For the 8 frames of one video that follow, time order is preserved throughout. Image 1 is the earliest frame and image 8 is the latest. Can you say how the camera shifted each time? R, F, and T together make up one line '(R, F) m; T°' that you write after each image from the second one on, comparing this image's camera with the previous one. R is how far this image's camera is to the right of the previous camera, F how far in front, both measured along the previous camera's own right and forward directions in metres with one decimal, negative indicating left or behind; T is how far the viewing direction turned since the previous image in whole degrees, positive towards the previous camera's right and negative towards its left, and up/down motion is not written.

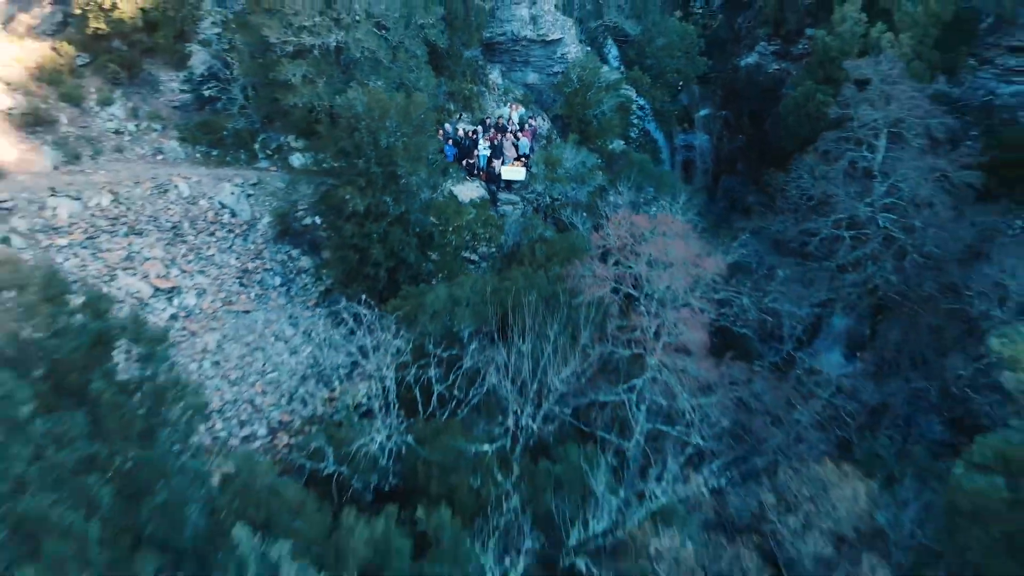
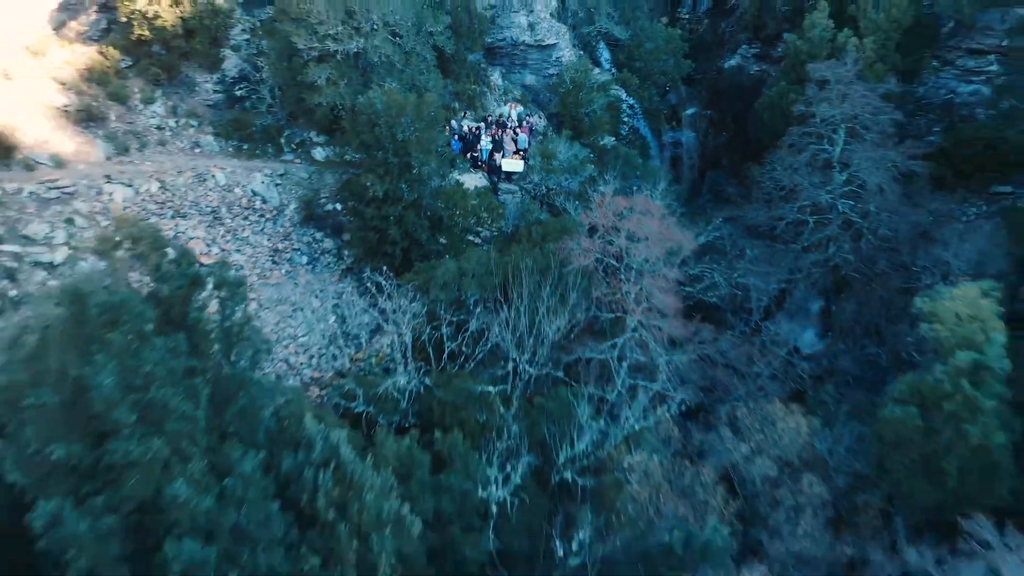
(0.0, -1.3) m; 0°
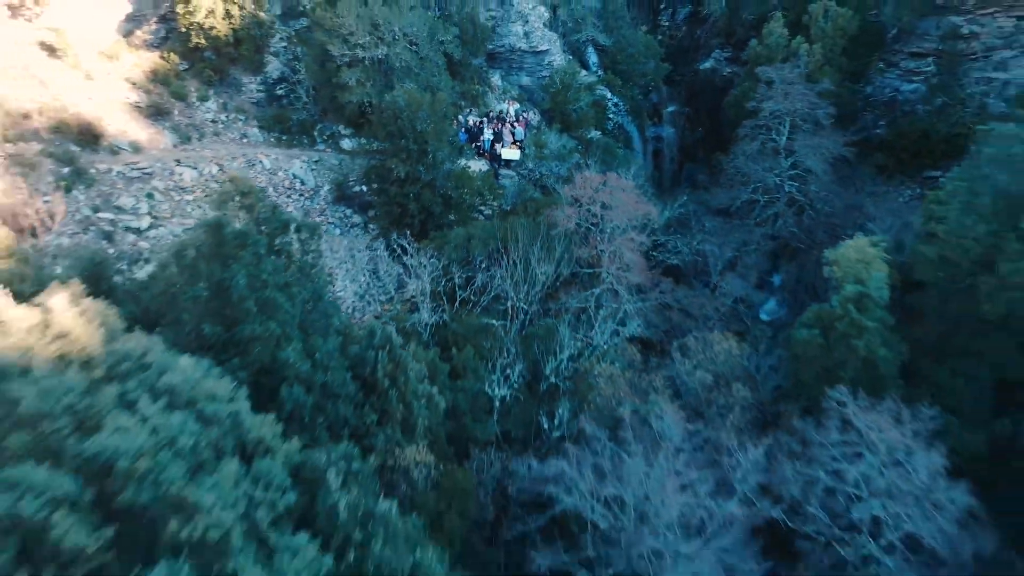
(0.0, -2.2) m; 0°
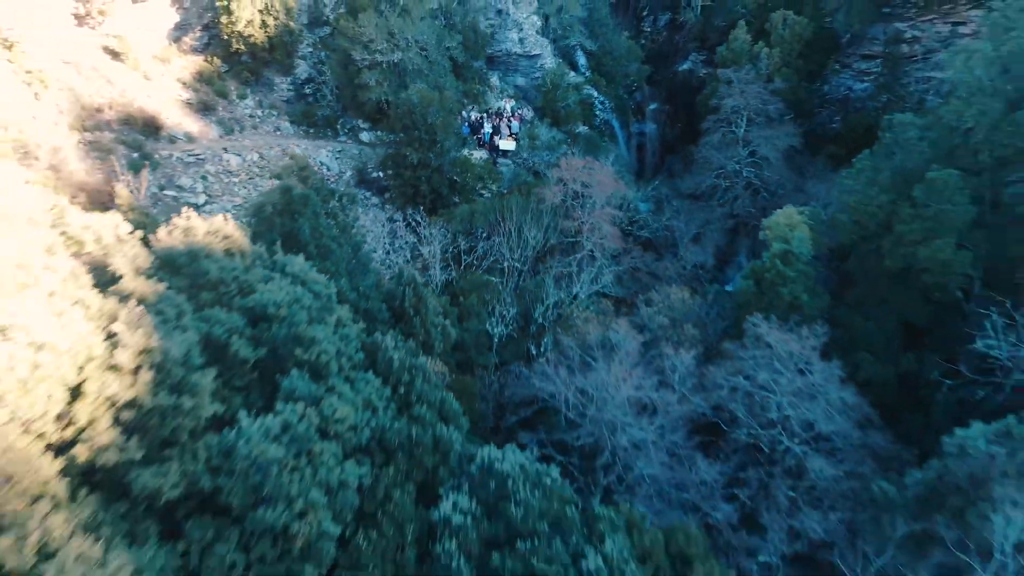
(0.0, -2.2) m; 0°
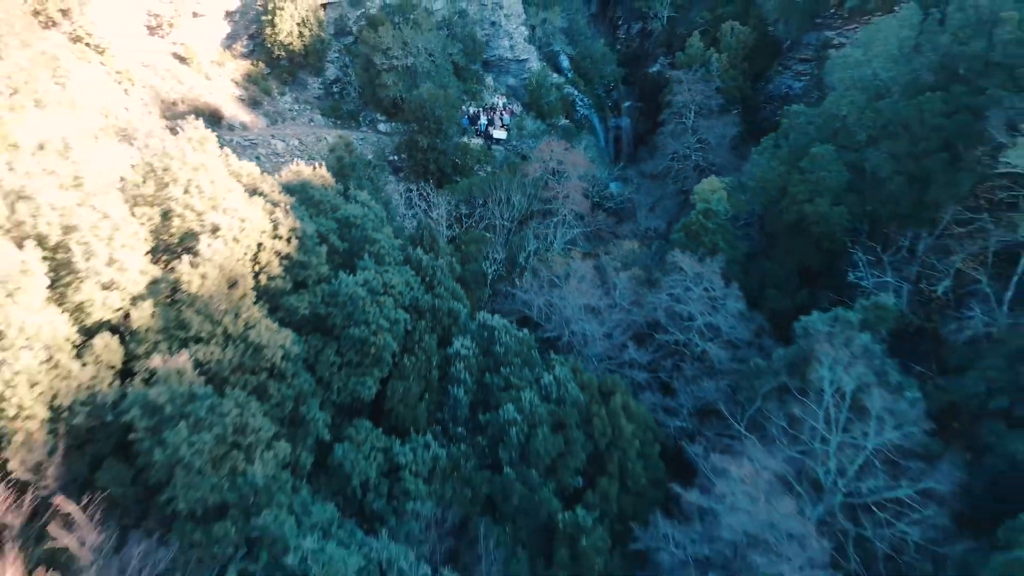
(+0.1, -3.6) m; 0°
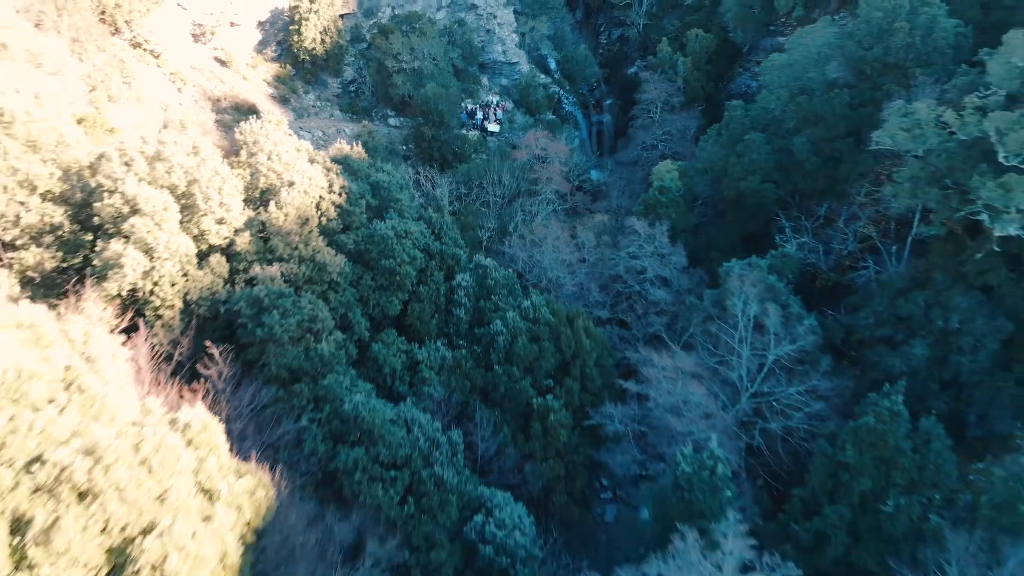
(+0.1, -3.3) m; 0°
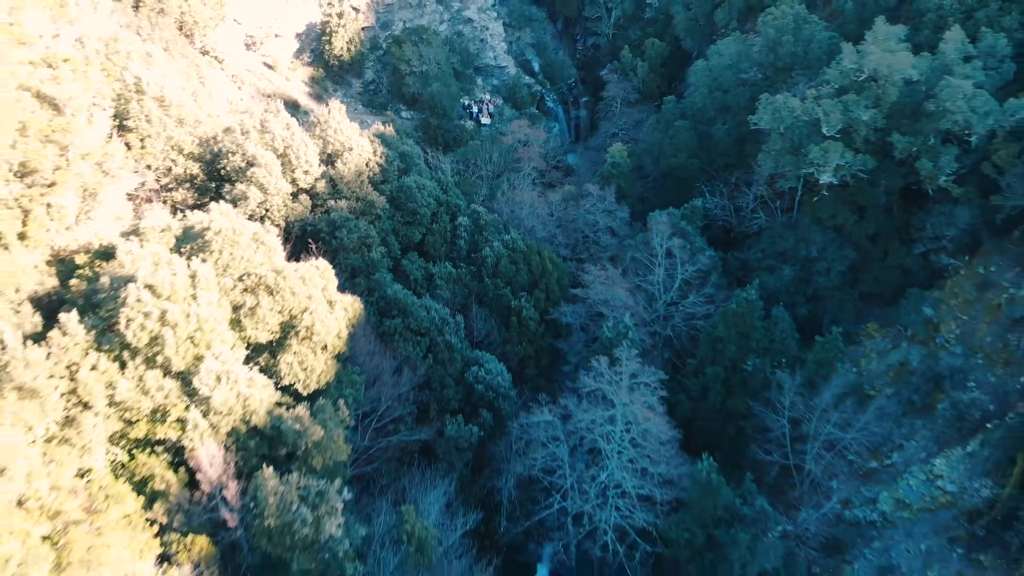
(+0.2, -5.7) m; 0°
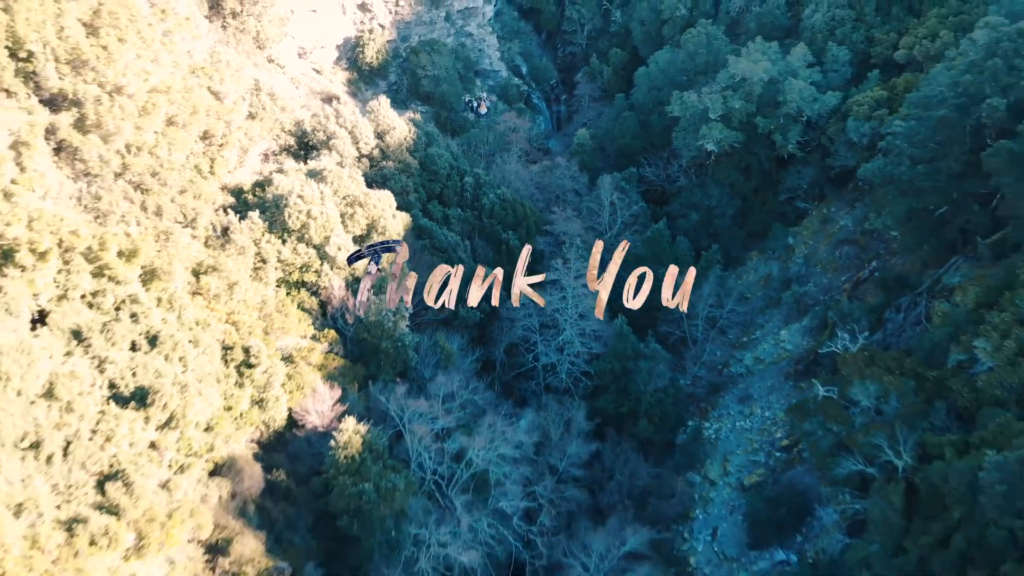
(+0.1, -8.8) m; 0°
